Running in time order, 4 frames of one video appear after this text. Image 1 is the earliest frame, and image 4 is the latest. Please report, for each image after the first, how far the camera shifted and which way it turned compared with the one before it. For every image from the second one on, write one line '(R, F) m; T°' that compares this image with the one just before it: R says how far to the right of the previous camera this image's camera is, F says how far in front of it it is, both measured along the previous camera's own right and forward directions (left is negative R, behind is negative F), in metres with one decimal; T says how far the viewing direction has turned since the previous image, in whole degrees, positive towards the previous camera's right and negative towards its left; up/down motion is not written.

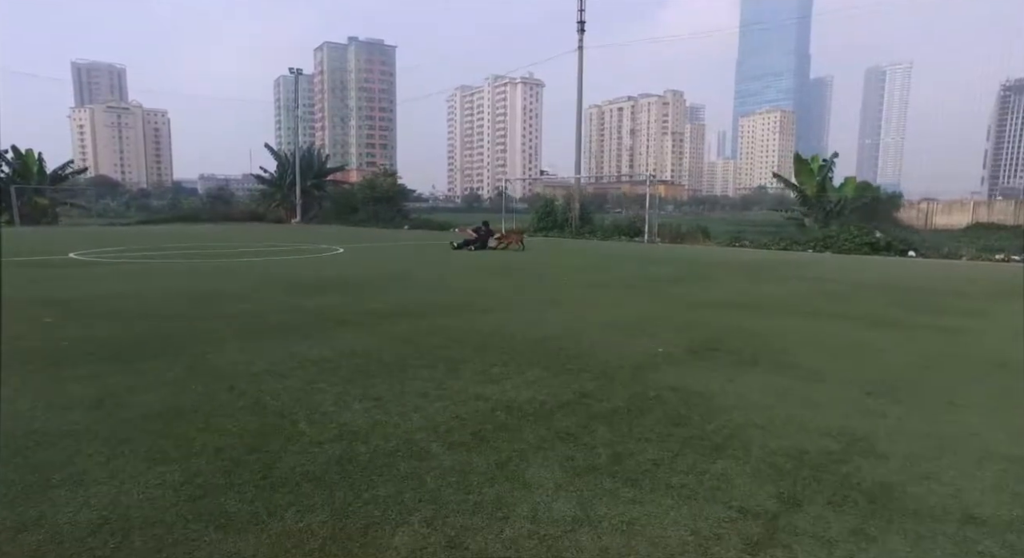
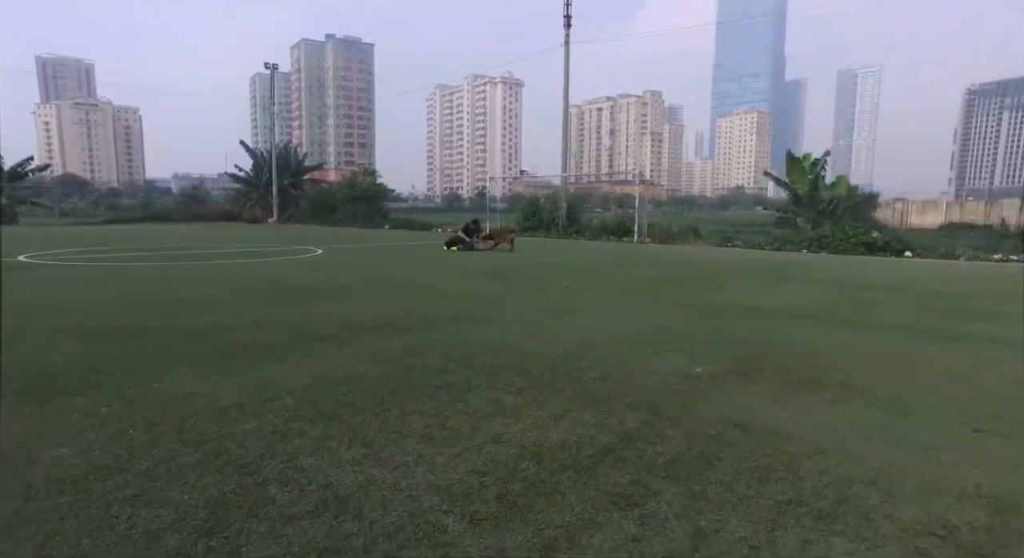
(-0.2, +0.6) m; +2°
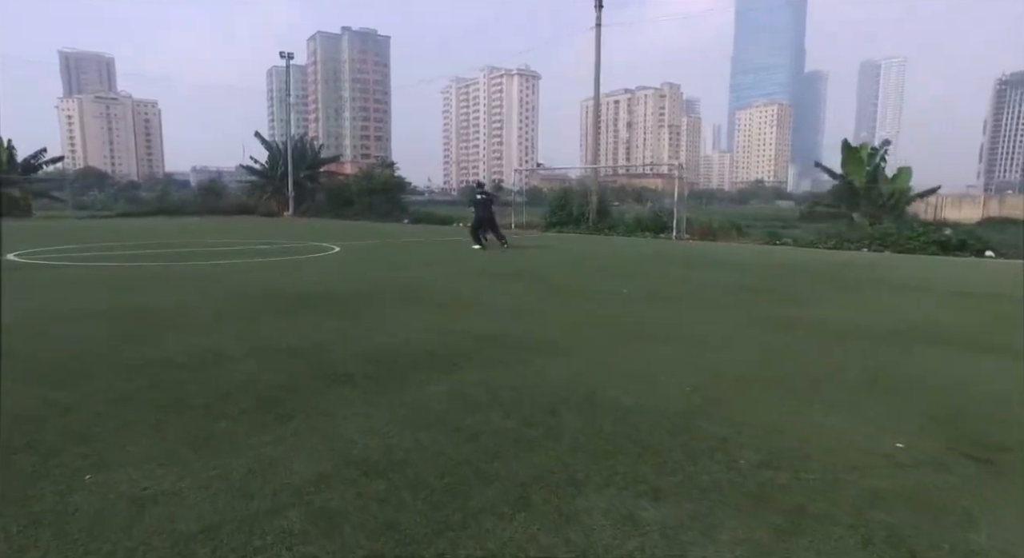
(-0.2, +0.7) m; -1°
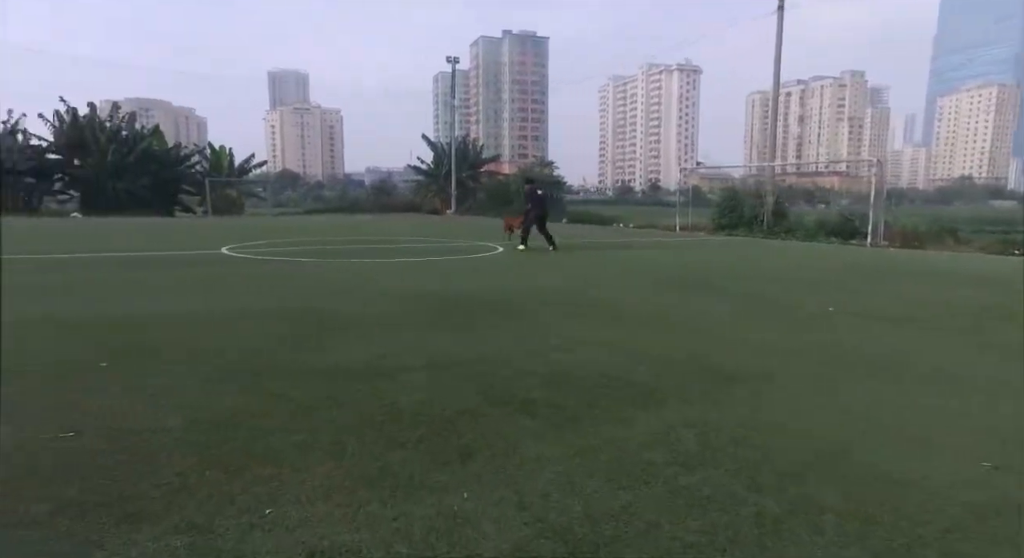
(-0.3, +0.5) m; -13°
